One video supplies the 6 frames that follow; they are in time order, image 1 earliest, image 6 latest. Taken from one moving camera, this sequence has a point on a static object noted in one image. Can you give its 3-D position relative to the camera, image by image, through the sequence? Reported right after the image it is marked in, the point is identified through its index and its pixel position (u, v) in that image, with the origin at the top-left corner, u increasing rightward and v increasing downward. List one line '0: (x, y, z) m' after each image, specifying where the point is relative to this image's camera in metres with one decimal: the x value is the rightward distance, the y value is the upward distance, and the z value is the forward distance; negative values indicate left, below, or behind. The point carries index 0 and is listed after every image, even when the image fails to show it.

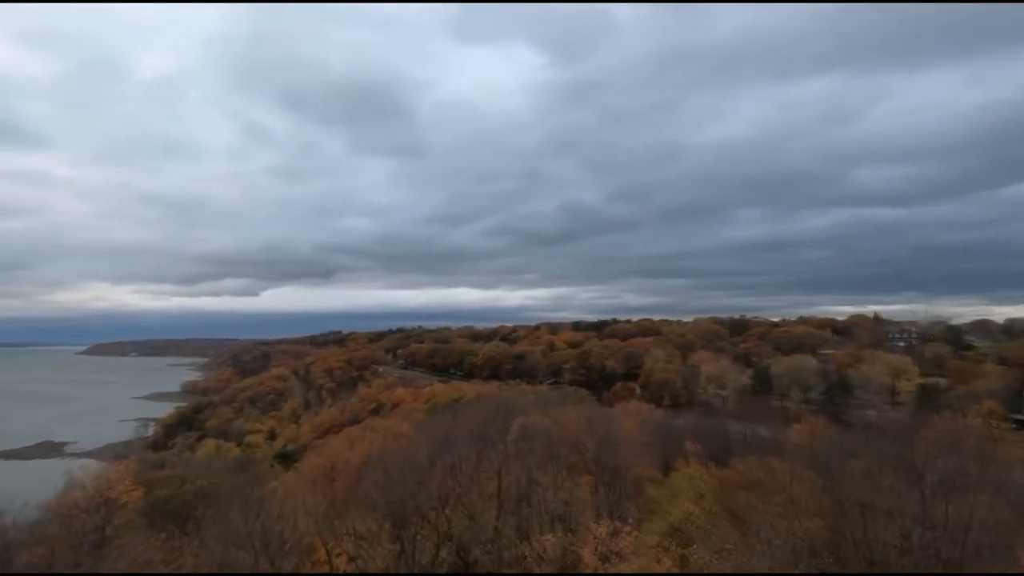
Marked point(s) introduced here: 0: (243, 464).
0: (-7.0, -4.6, +13.5) m
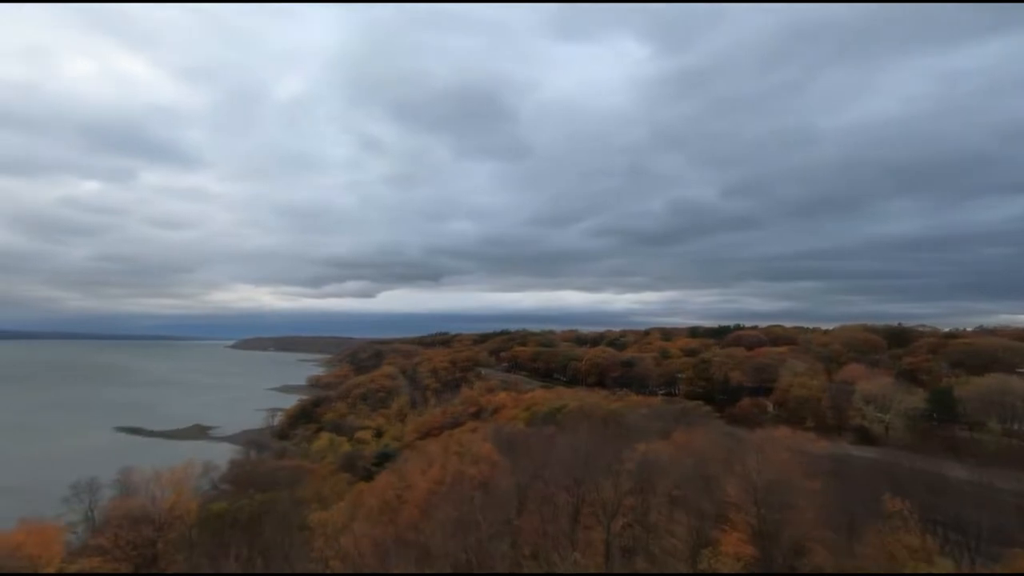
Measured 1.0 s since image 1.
0: (-4.3, -4.6, +14.1) m
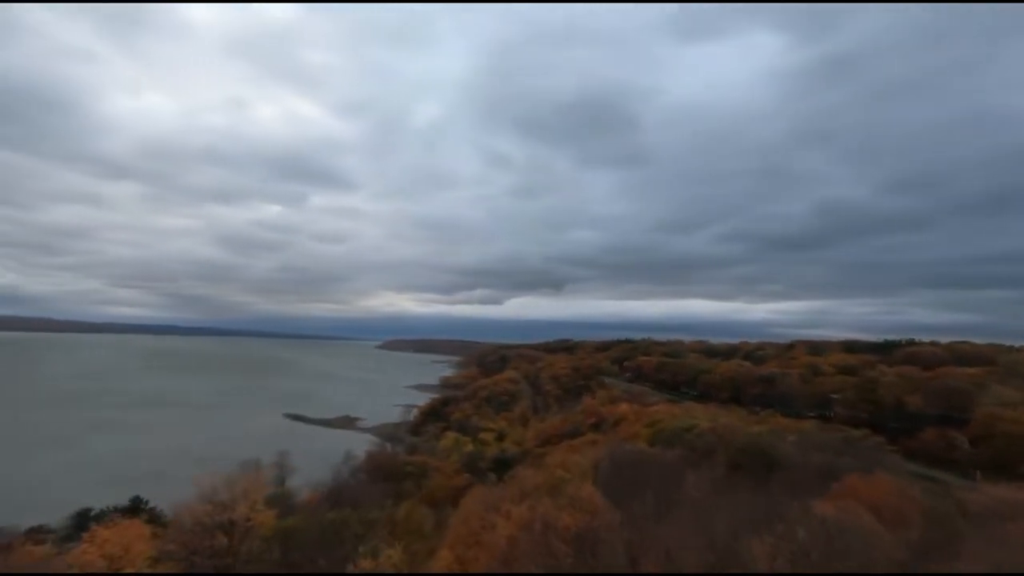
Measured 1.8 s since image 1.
0: (-1.0, -4.8, +14.4) m
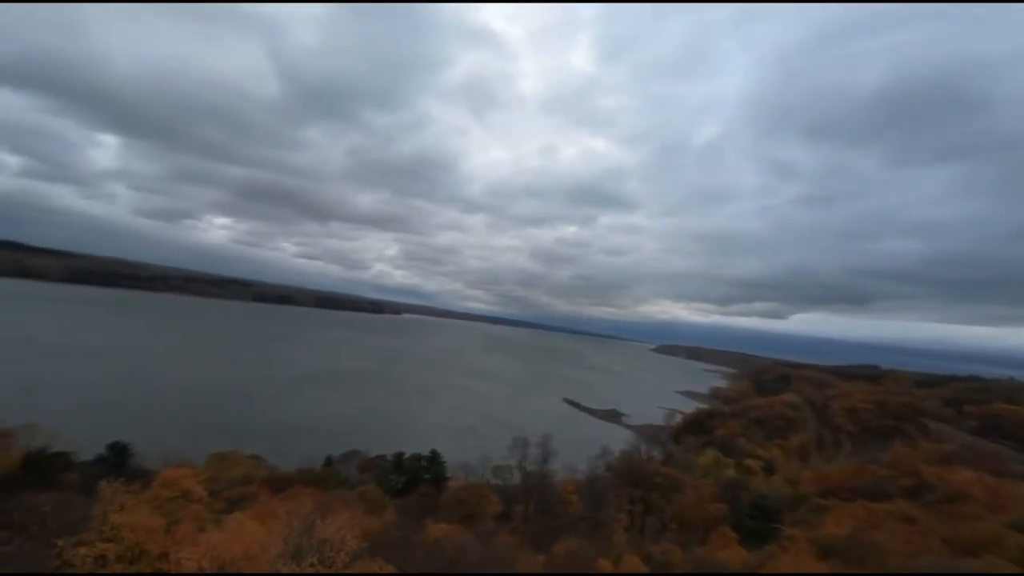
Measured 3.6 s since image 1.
0: (+5.3, -4.9, +12.3) m
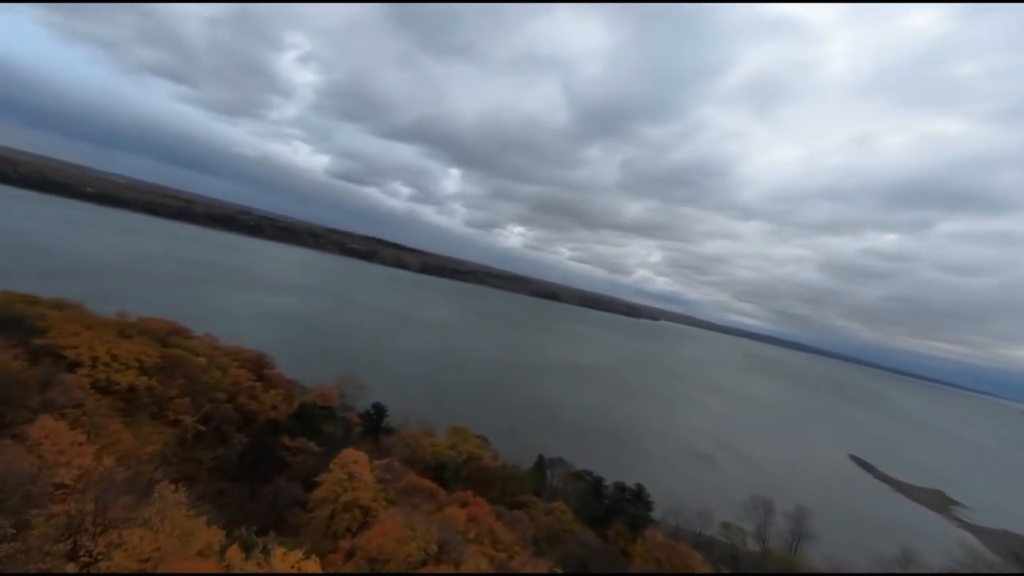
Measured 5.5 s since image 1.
0: (+6.7, -4.8, +3.9) m
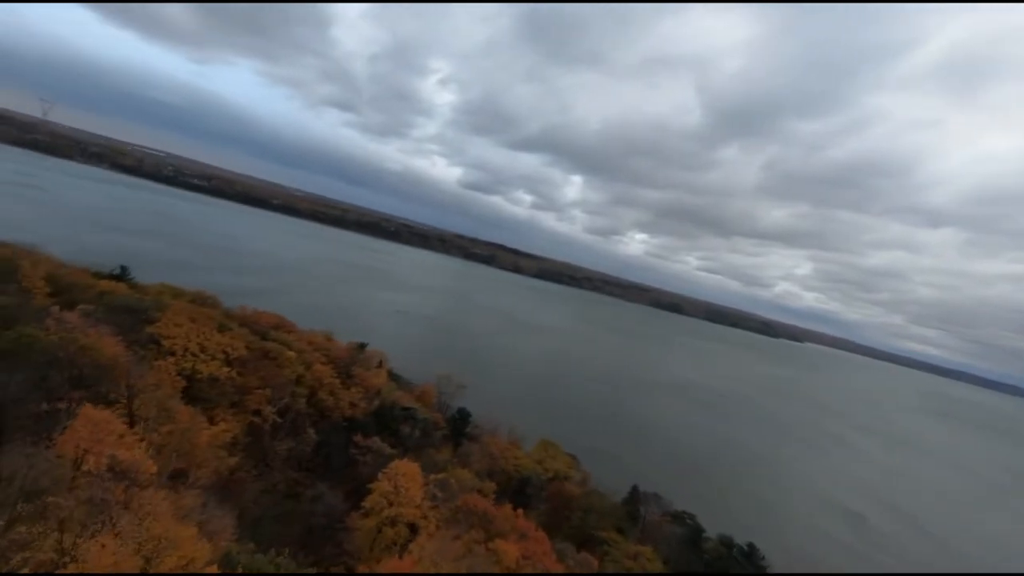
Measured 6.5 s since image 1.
0: (+4.8, -4.6, -0.6) m
